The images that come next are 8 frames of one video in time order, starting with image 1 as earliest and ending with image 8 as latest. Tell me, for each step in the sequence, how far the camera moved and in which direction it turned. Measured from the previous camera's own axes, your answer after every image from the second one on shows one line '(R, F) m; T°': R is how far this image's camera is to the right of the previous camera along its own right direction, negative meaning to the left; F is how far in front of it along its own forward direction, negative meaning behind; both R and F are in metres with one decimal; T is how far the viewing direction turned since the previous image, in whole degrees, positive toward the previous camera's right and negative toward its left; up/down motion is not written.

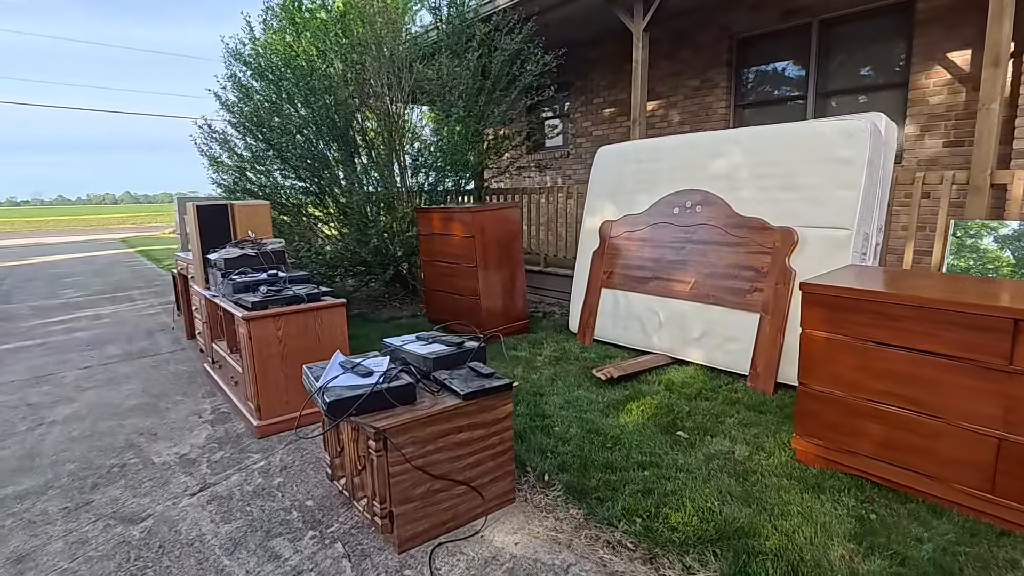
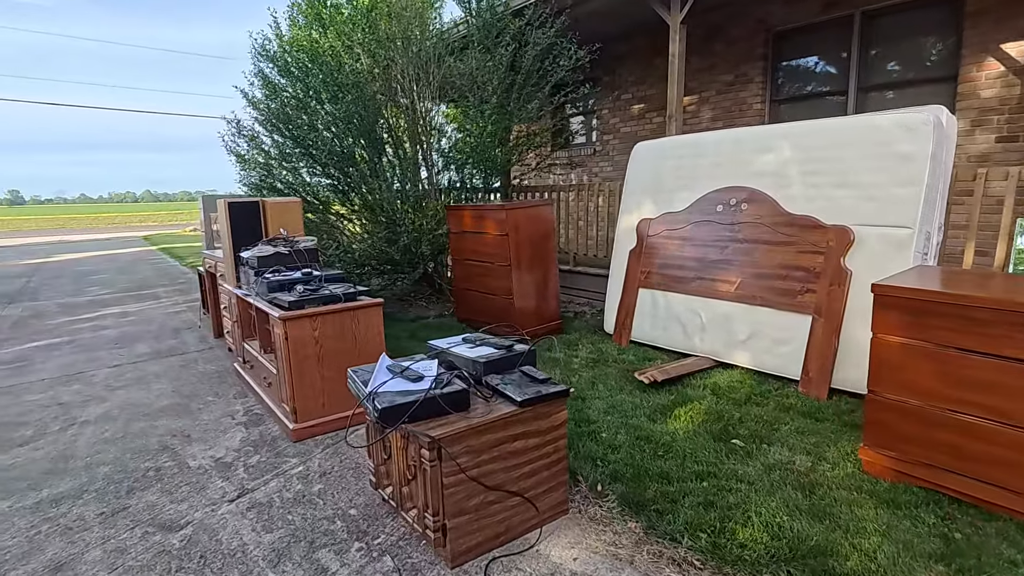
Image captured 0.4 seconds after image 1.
(-0.2, +0.1) m; -1°
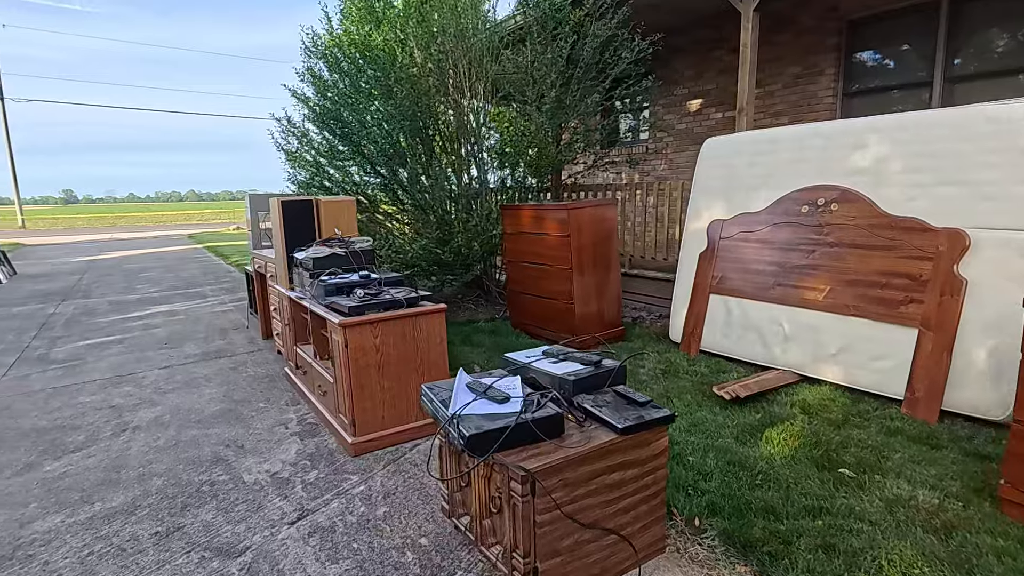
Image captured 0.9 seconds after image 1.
(-0.2, +0.2) m; -3°
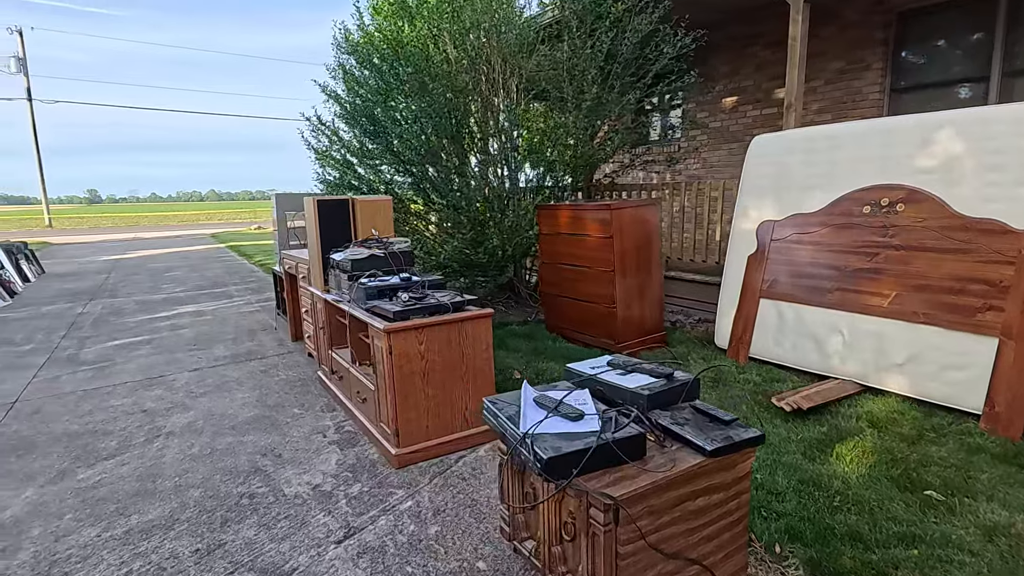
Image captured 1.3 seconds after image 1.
(-0.2, +0.1) m; -1°
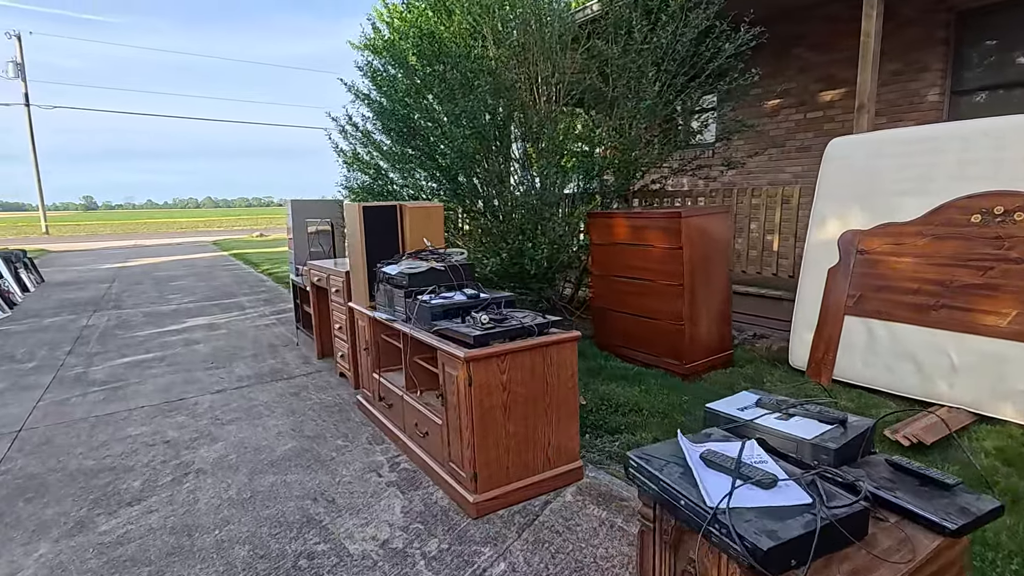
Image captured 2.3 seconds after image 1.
(-0.4, +0.4) m; 0°
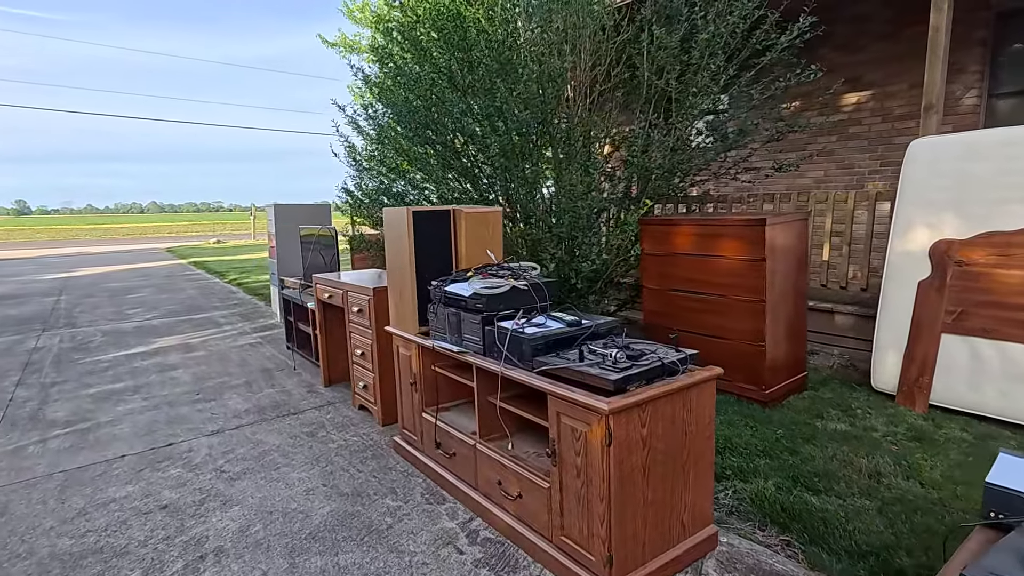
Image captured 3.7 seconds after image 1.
(-0.6, +0.5) m; +4°
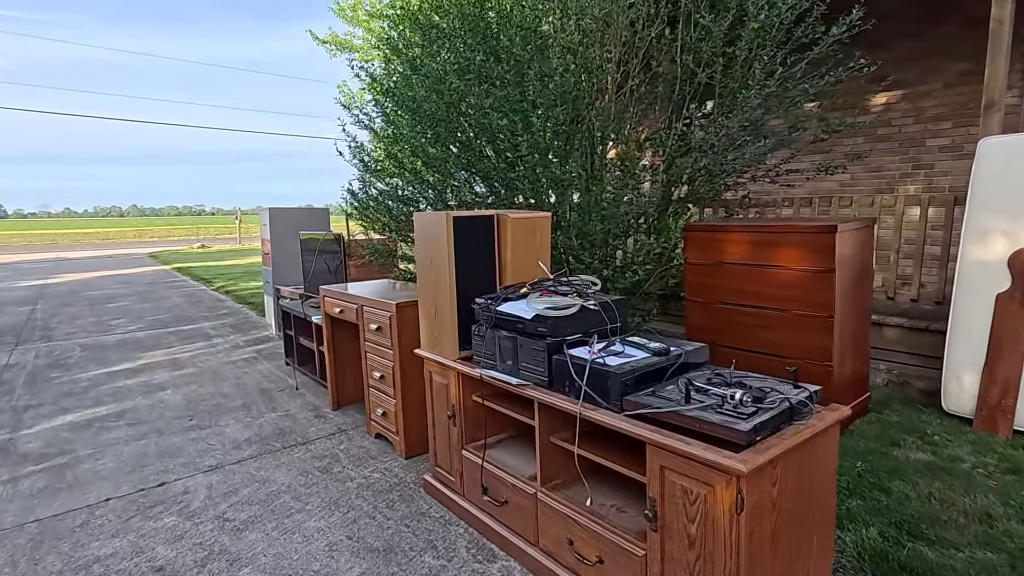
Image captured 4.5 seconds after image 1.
(-0.3, +0.4) m; +1°
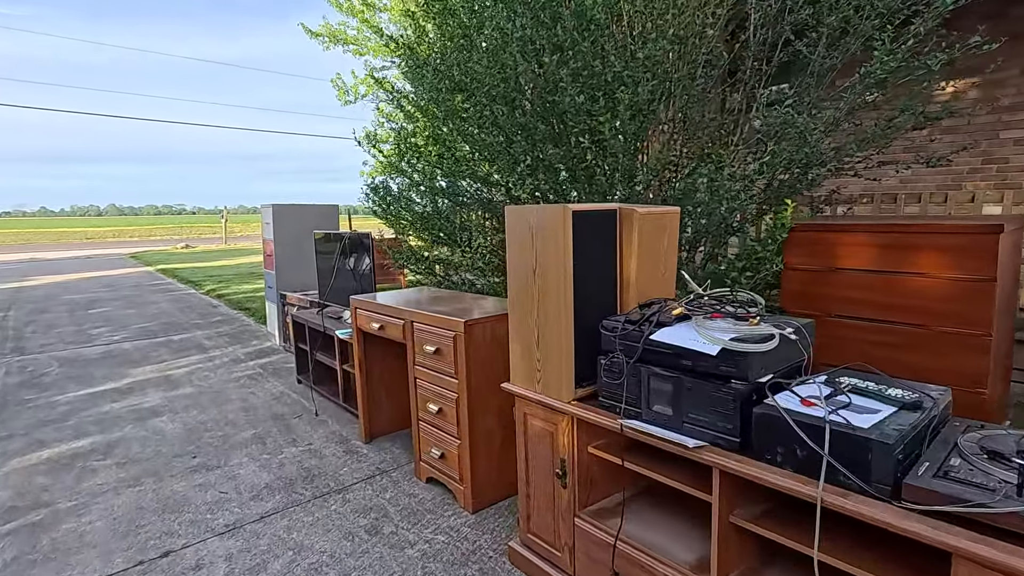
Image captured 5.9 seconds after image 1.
(-0.4, +0.5) m; +2°
